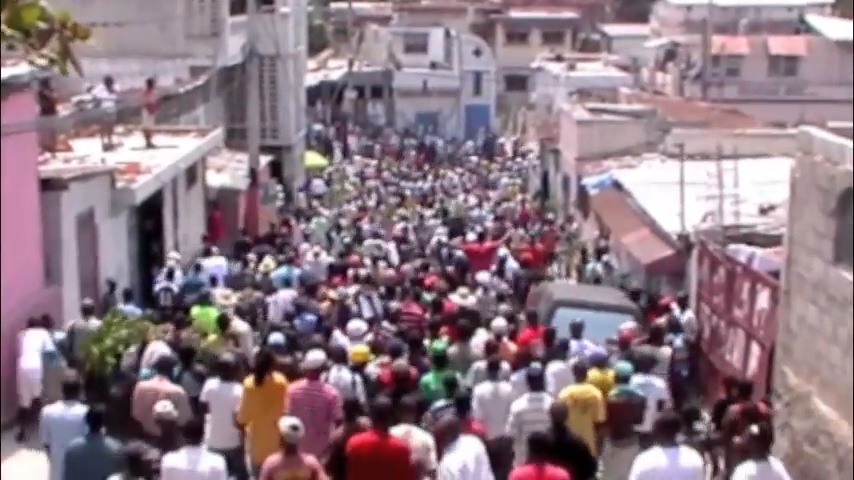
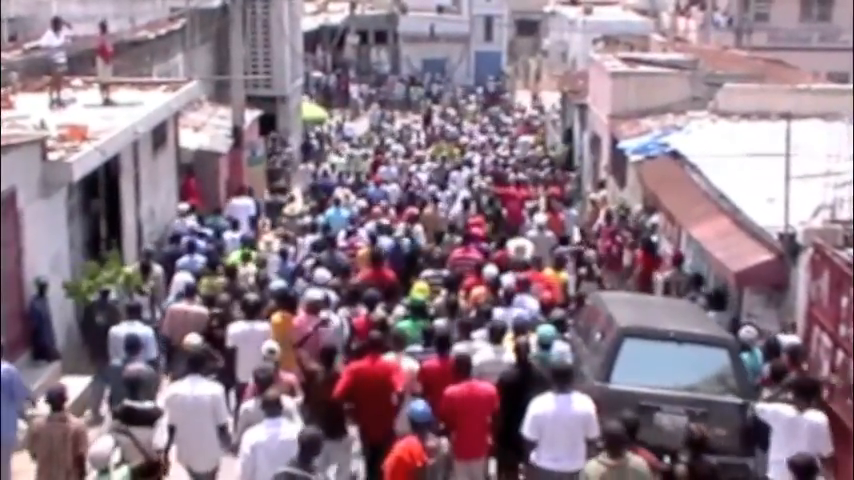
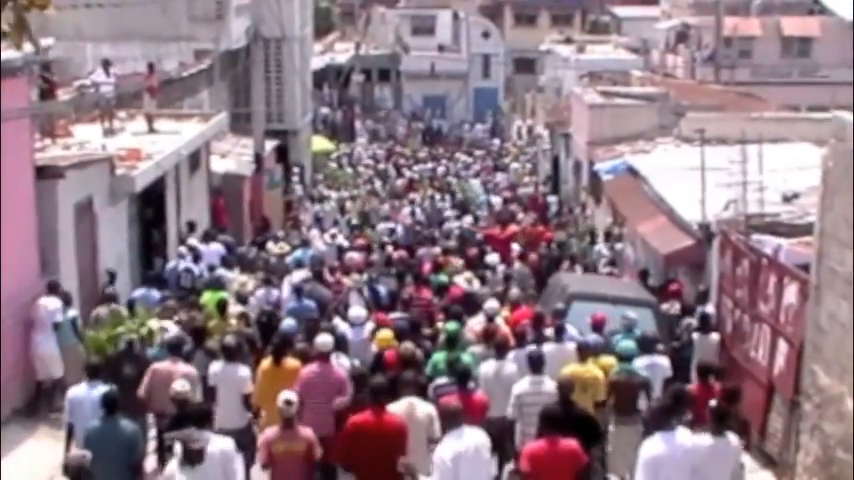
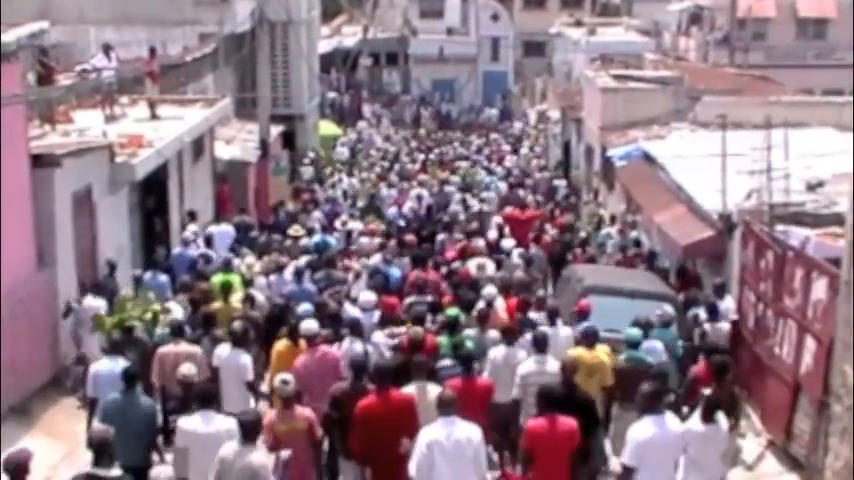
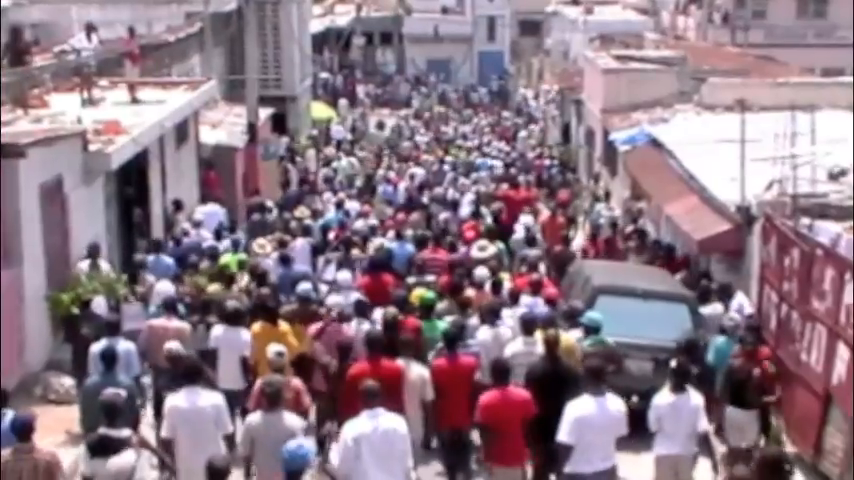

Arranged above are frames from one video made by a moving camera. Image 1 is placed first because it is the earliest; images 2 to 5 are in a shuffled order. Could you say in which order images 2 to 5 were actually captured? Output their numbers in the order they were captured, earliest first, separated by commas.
3, 4, 5, 2
